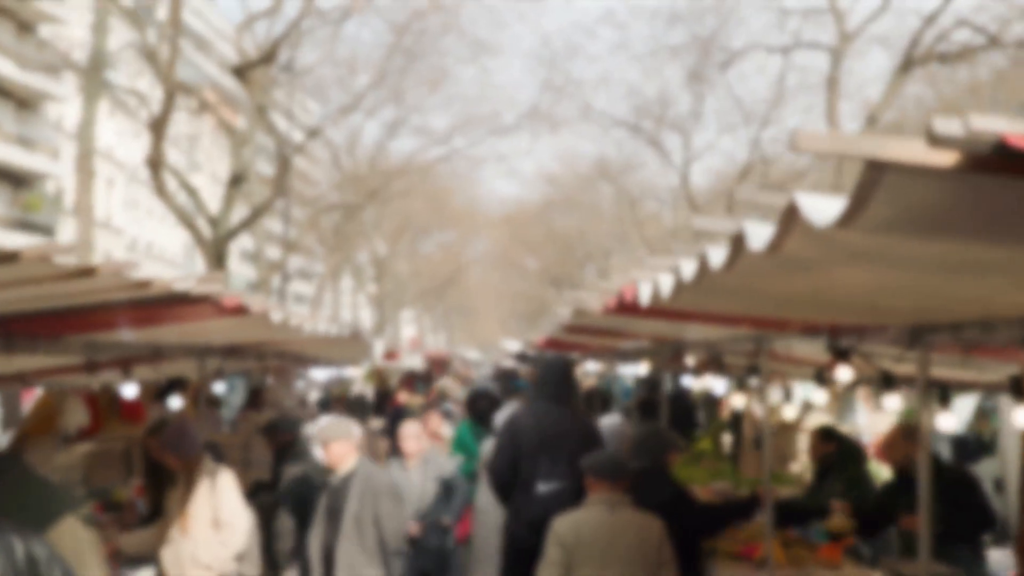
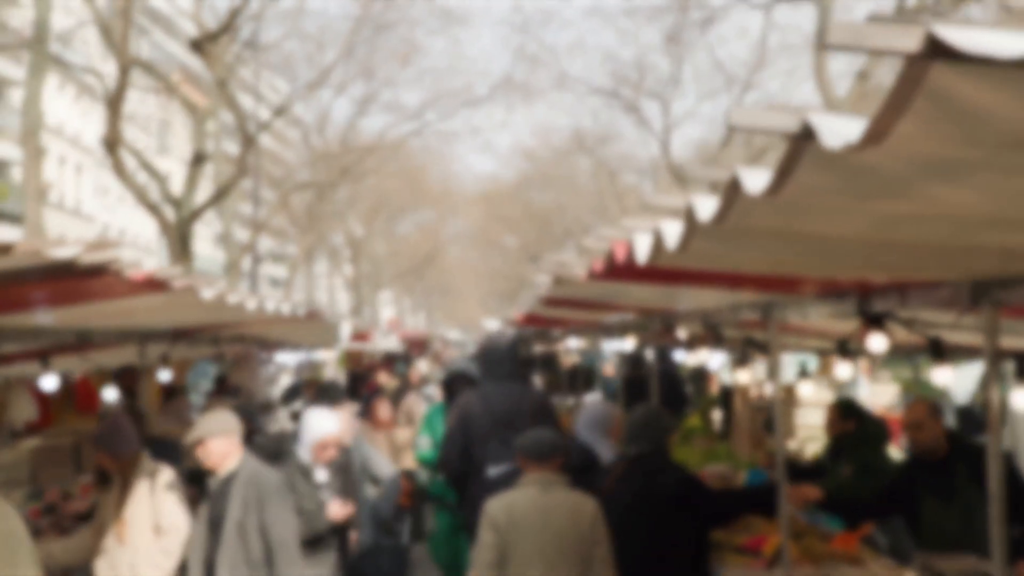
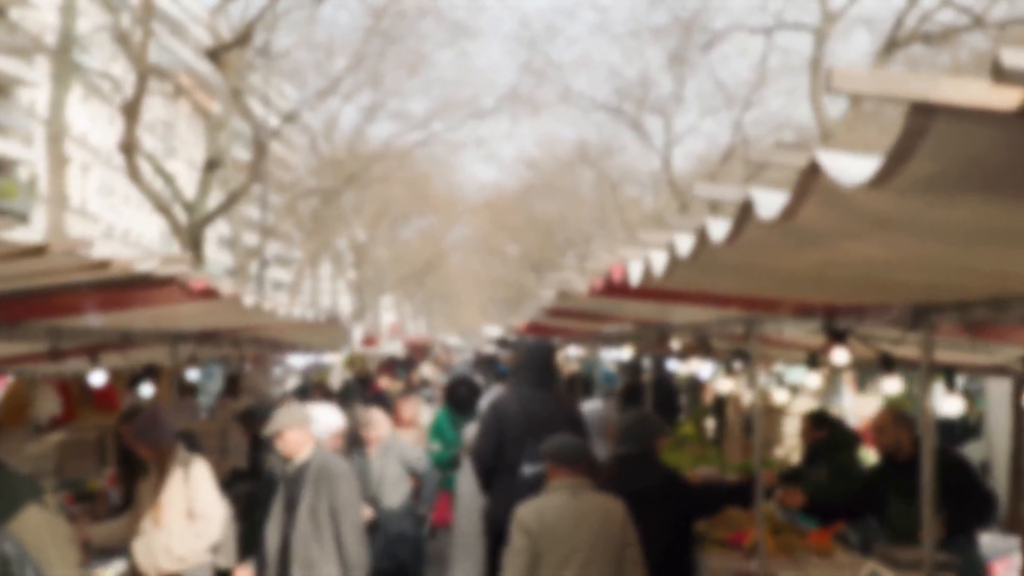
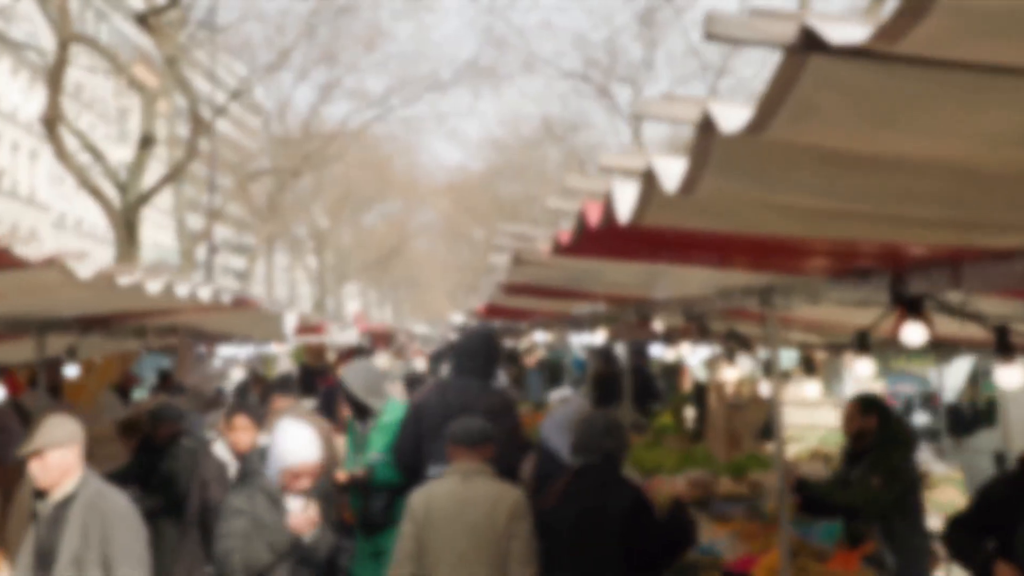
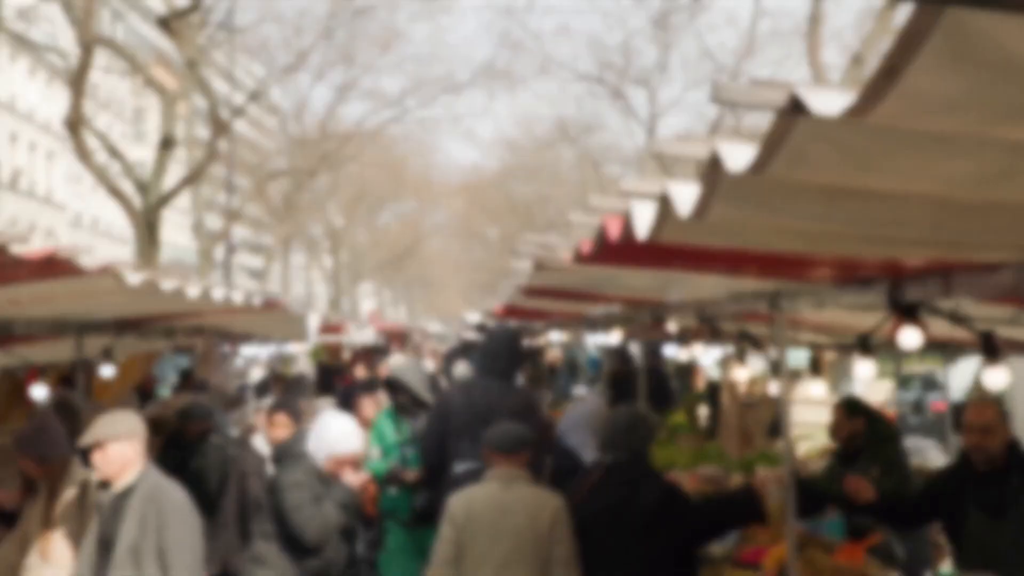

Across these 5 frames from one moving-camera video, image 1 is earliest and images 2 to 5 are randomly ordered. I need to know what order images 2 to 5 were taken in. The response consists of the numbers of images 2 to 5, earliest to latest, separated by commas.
3, 2, 5, 4
